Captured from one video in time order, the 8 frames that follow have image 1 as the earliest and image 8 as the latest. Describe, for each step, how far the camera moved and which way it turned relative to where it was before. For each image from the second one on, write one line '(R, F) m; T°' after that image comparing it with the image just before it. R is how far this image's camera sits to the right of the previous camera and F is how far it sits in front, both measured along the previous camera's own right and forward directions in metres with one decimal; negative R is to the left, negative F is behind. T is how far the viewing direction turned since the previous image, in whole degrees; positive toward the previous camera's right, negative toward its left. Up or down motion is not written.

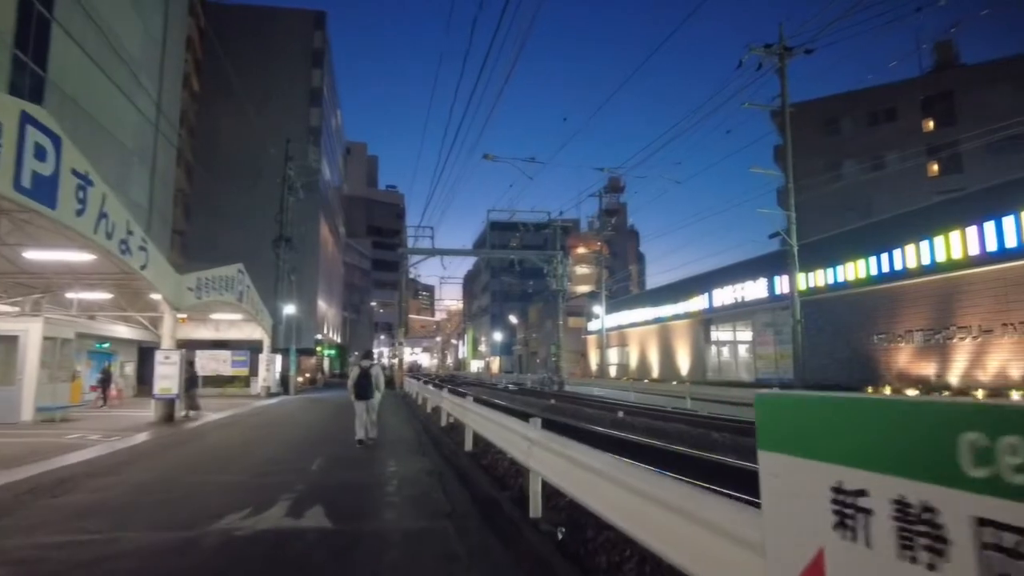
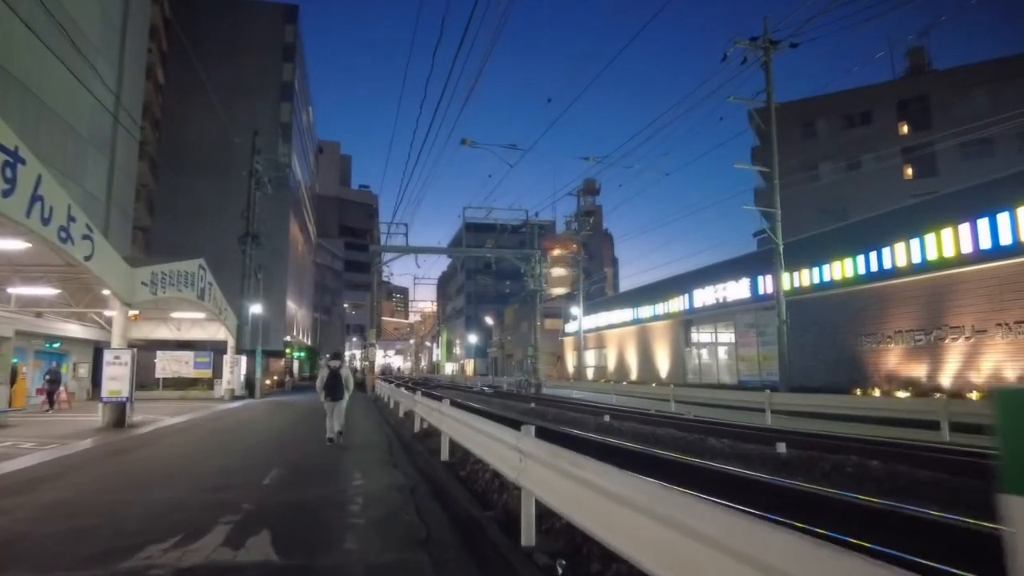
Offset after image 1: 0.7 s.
(-0.1, +1.0) m; +2°
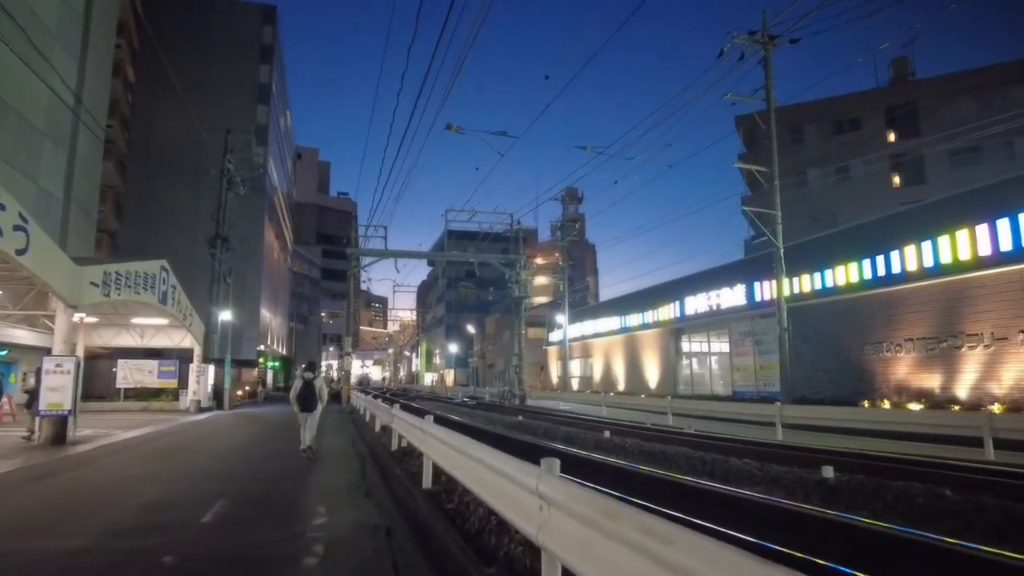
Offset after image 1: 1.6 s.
(-0.2, +1.4) m; +2°
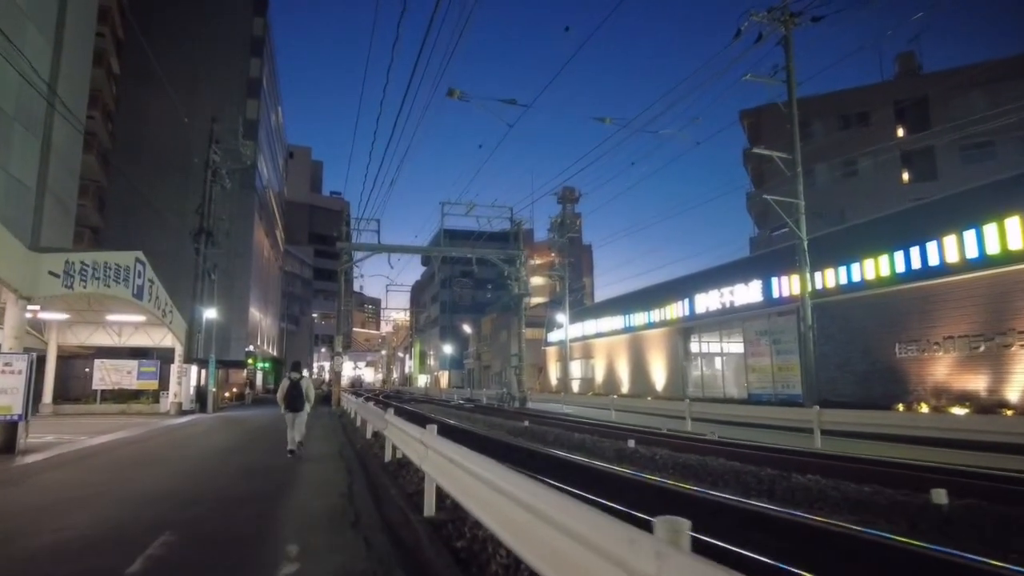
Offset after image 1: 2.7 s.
(-0.3, +1.6) m; +1°
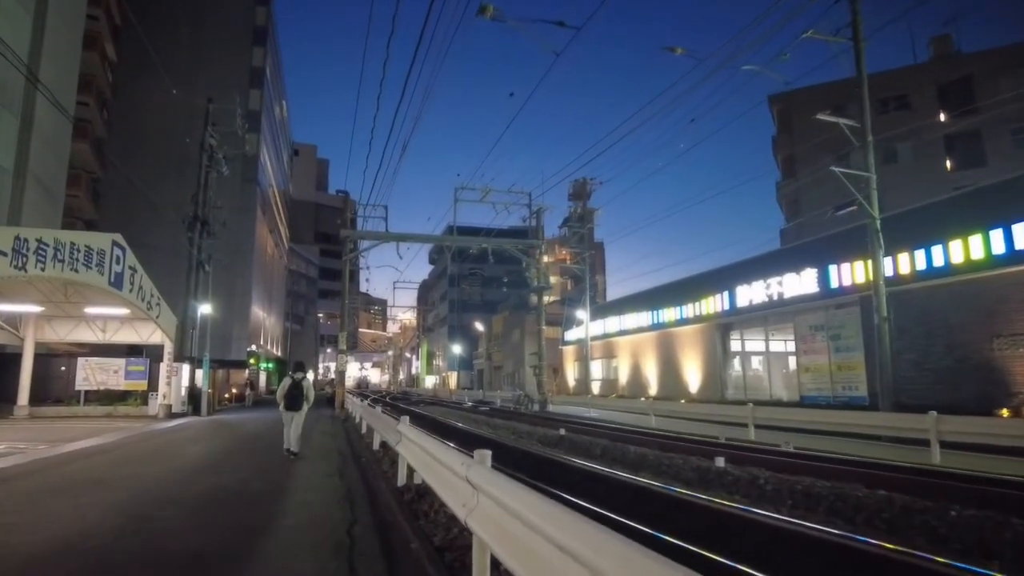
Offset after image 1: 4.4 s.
(-0.6, +2.5) m; -1°
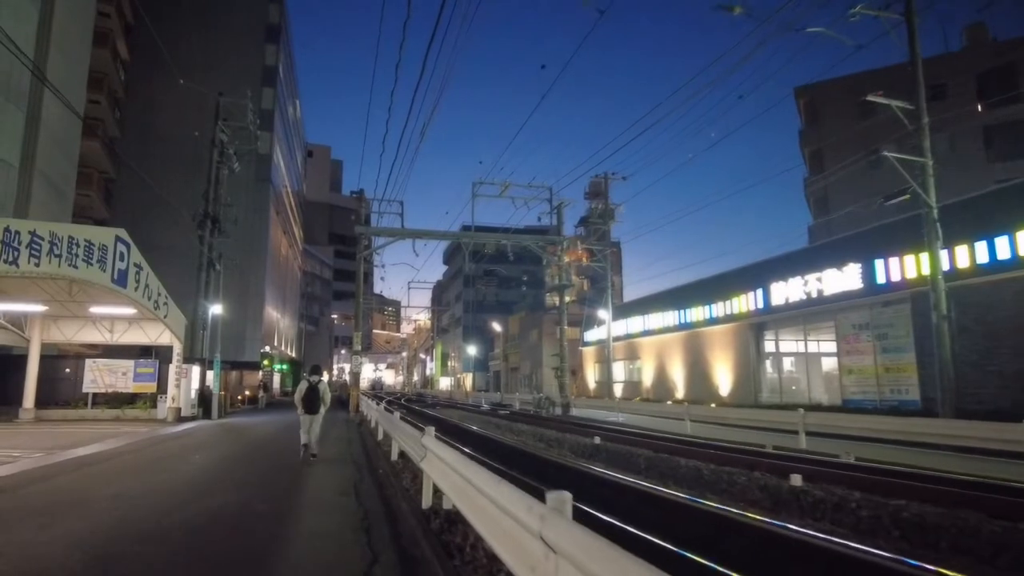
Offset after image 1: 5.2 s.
(-0.3, +1.1) m; -1°
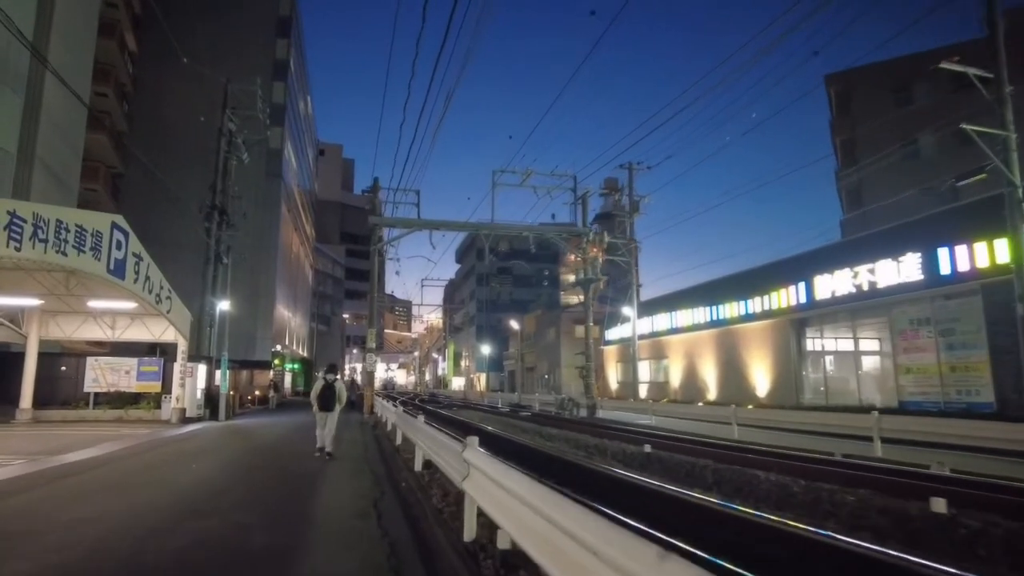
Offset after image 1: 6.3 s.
(-0.5, +1.5) m; -1°
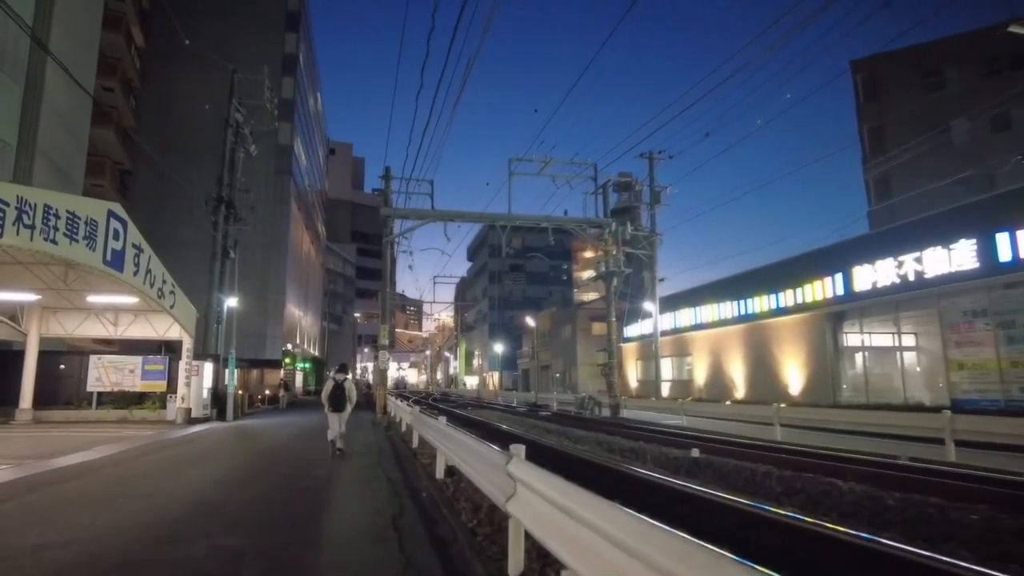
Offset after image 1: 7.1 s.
(-0.3, +1.1) m; -1°
